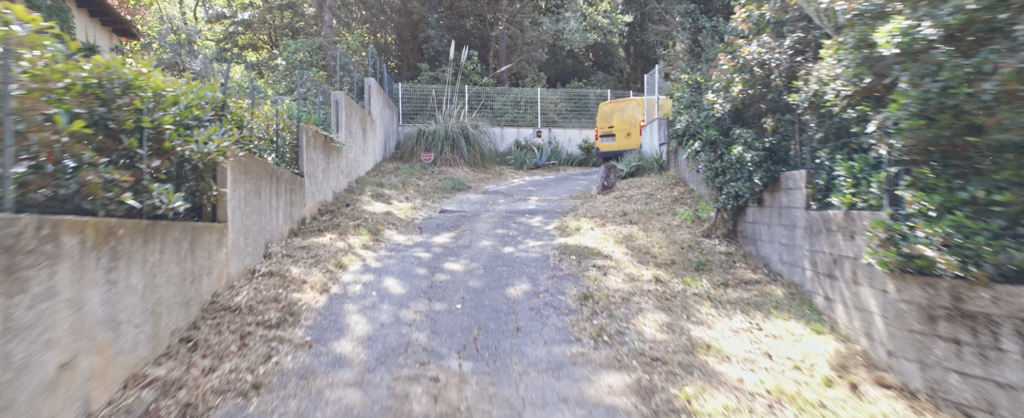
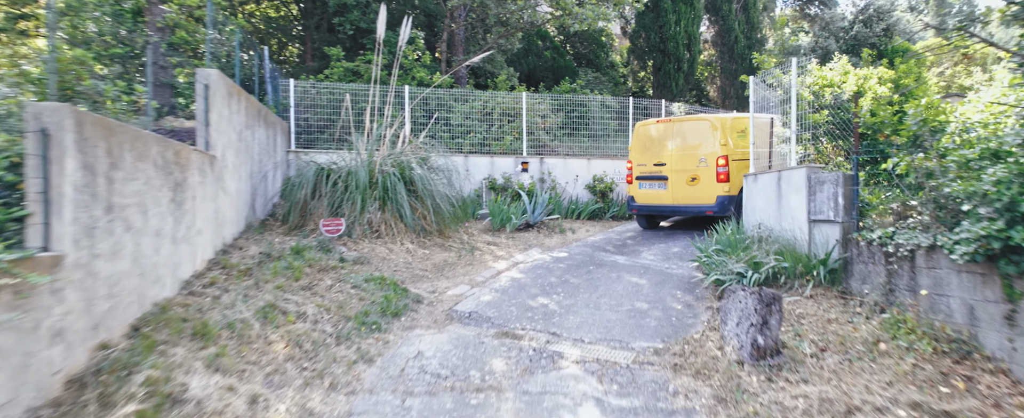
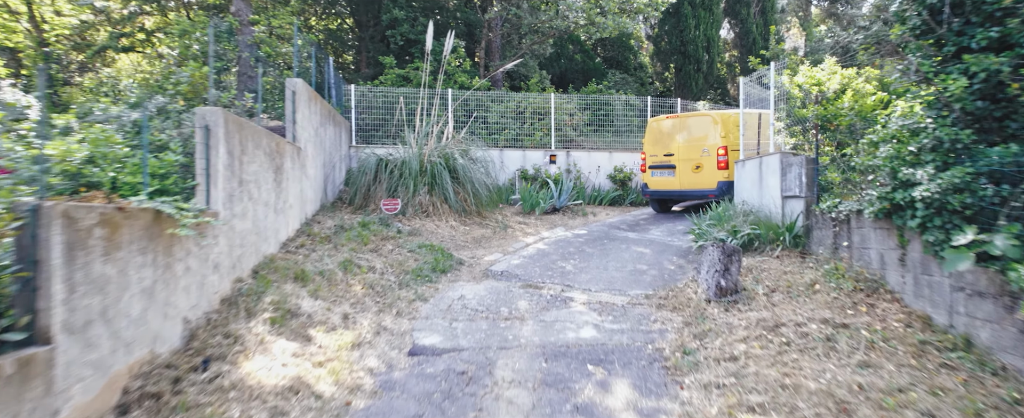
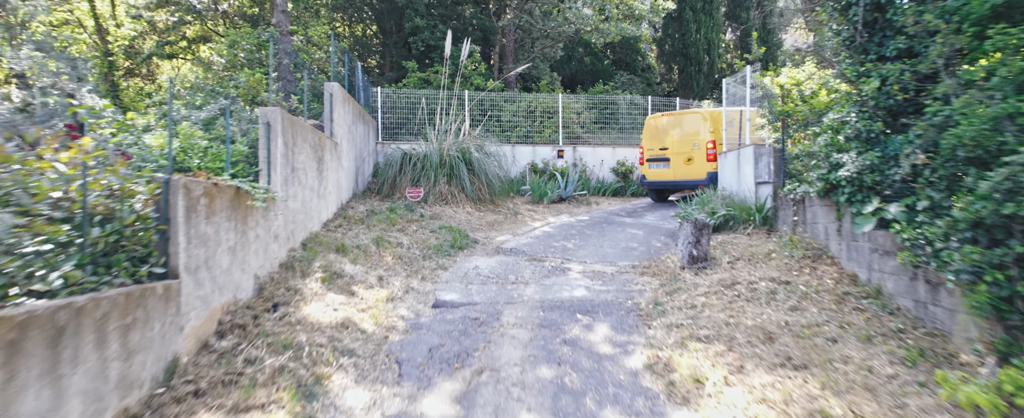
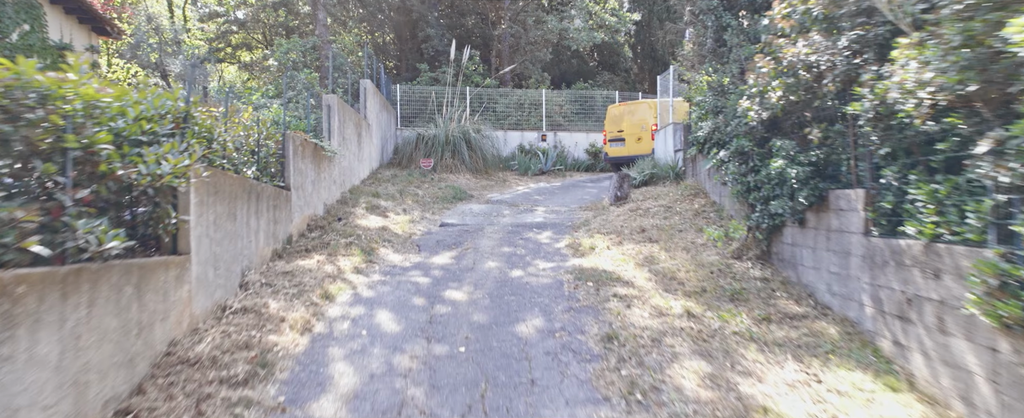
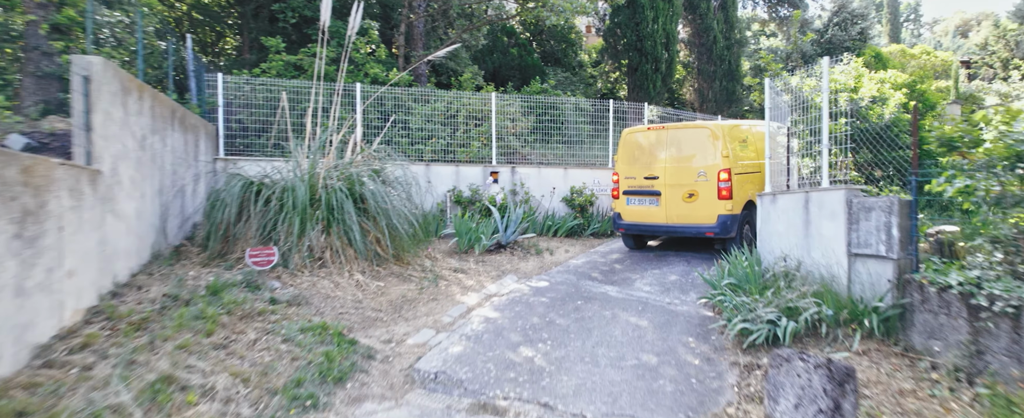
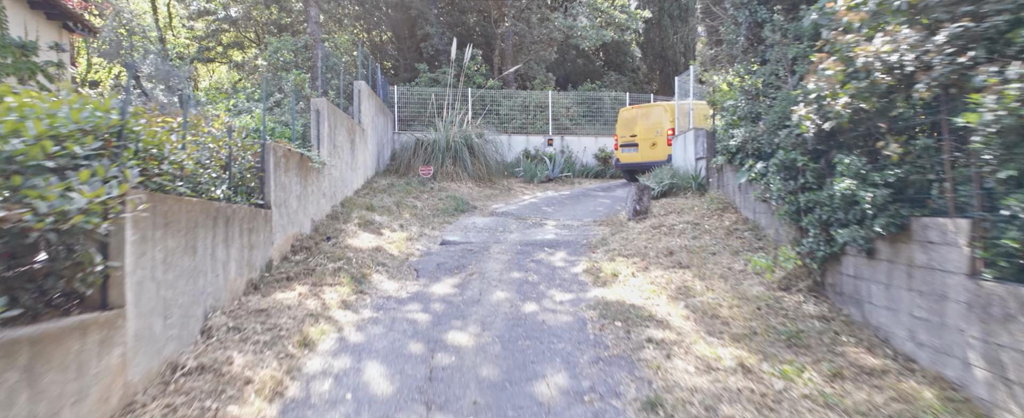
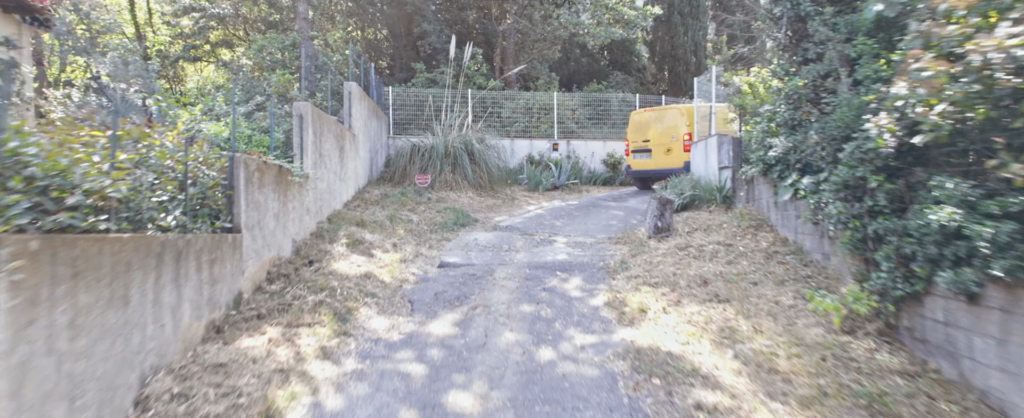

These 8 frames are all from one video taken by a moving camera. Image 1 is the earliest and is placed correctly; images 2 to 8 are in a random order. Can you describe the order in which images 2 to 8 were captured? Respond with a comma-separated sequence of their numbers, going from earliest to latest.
5, 7, 8, 4, 3, 2, 6
